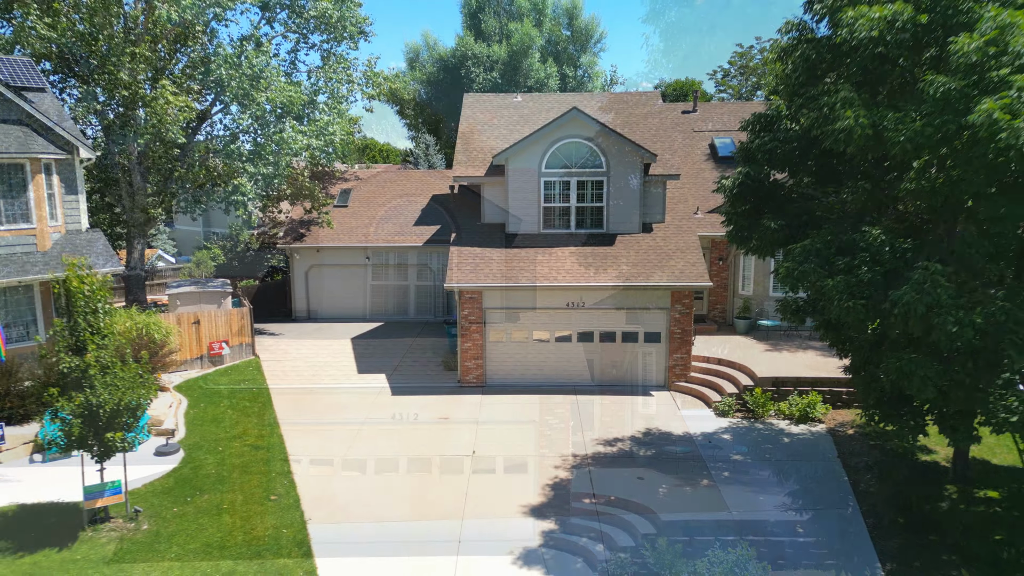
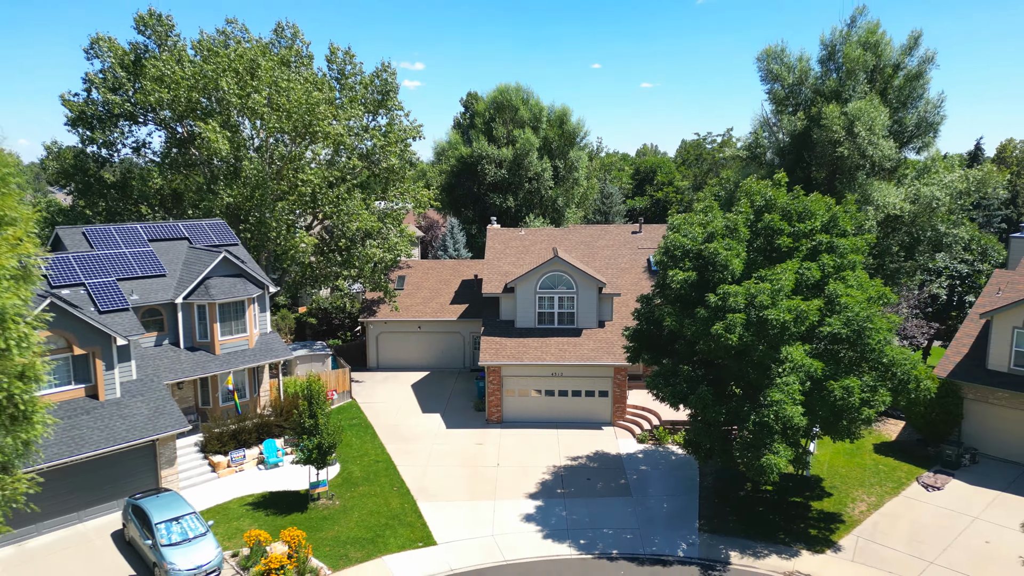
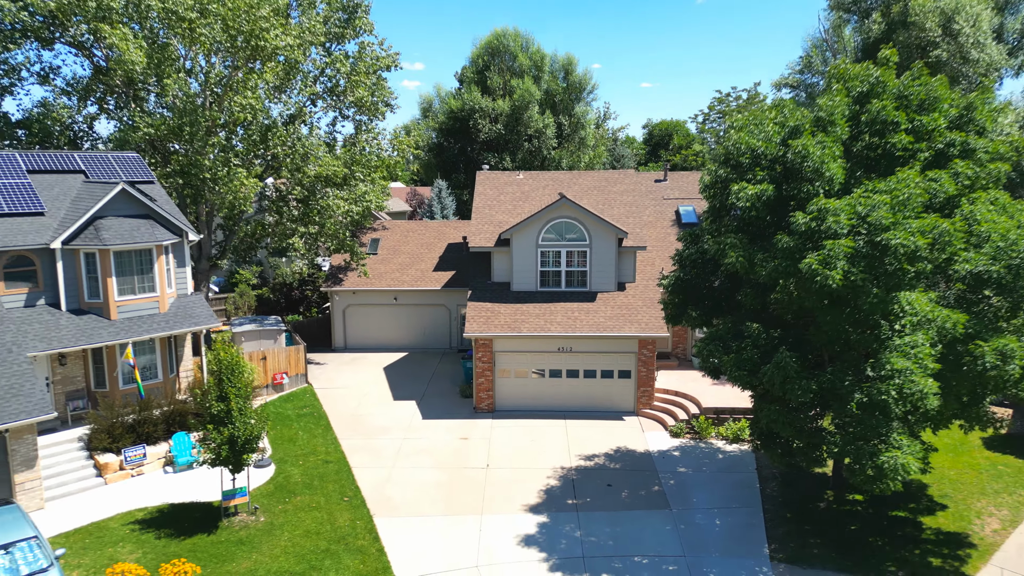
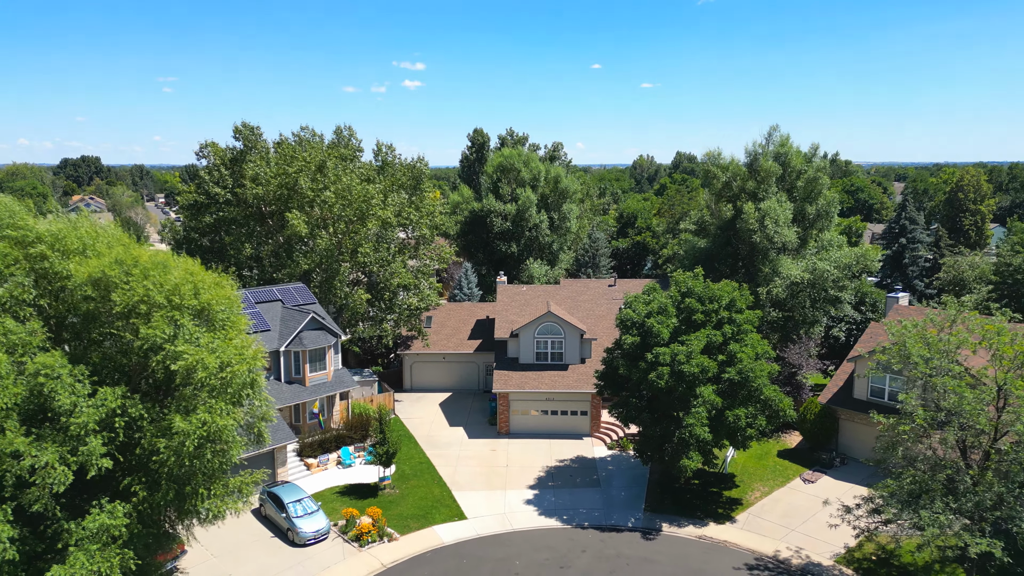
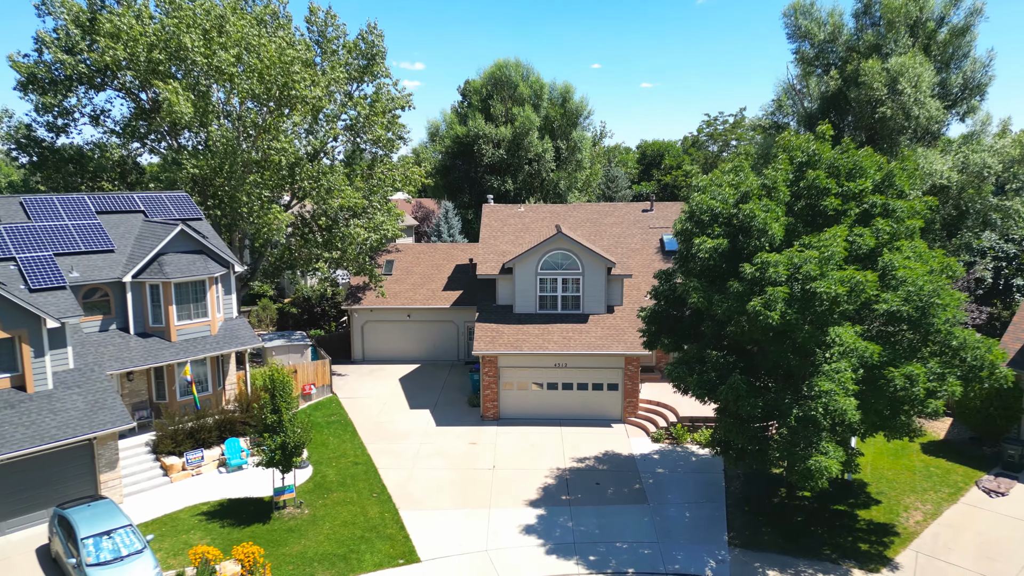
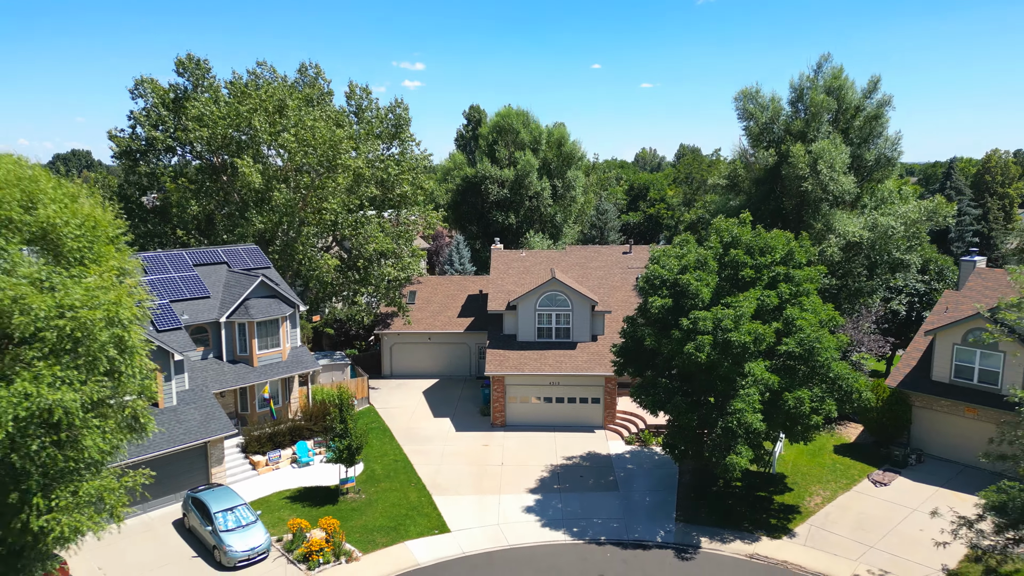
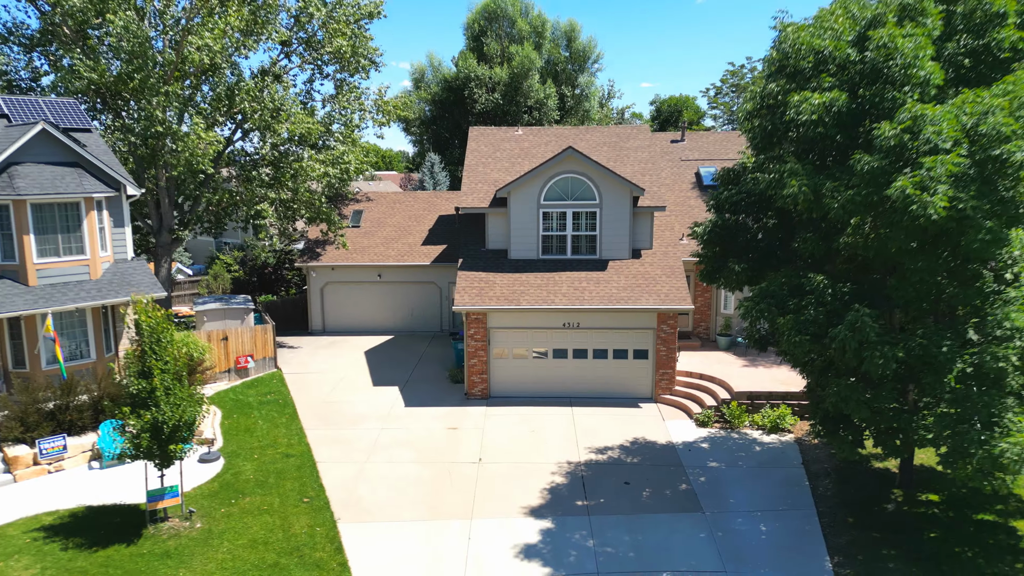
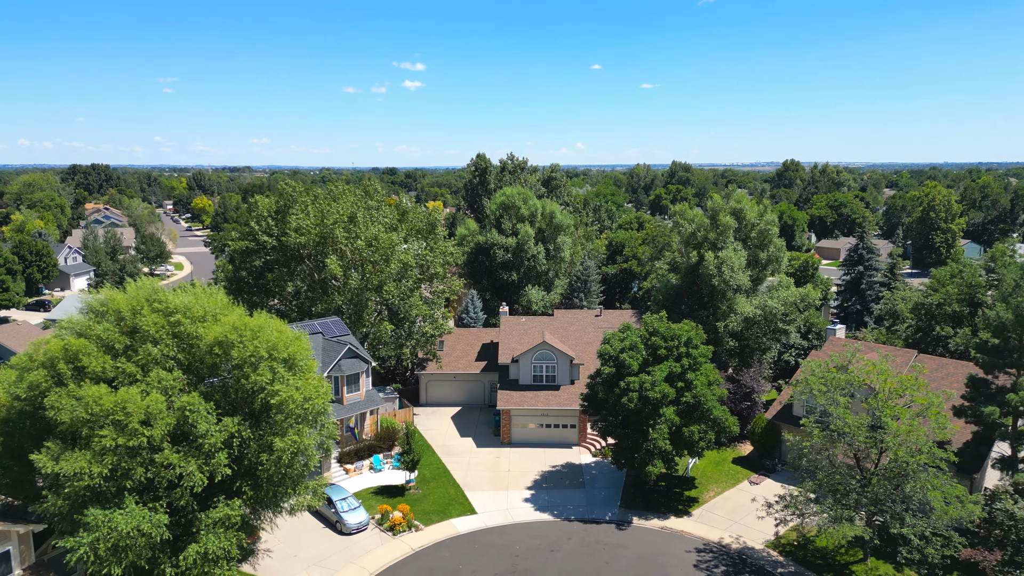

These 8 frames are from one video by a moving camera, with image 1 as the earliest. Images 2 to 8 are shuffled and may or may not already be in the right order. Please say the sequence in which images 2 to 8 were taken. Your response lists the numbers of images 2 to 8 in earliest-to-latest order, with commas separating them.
7, 3, 5, 2, 6, 4, 8
